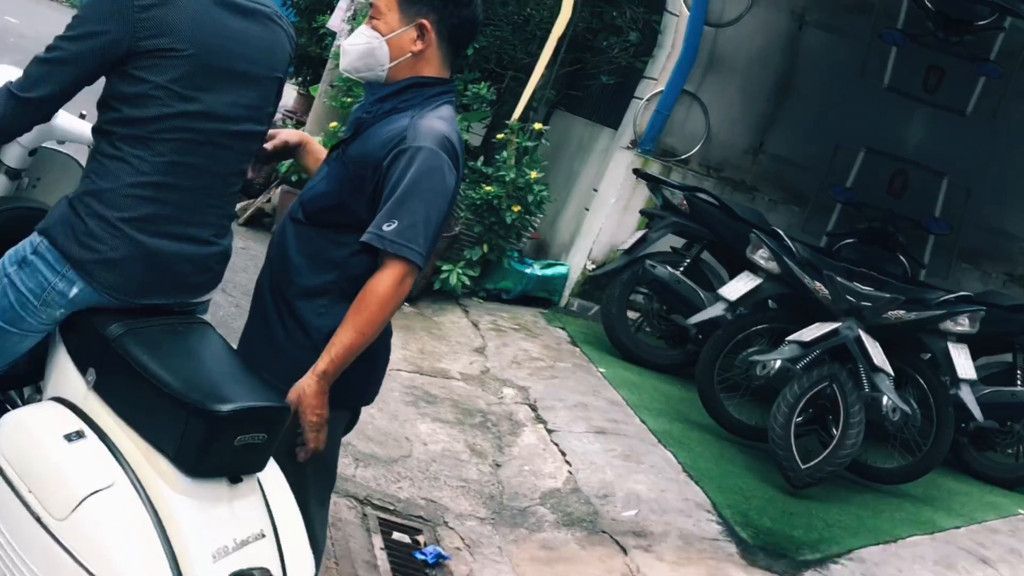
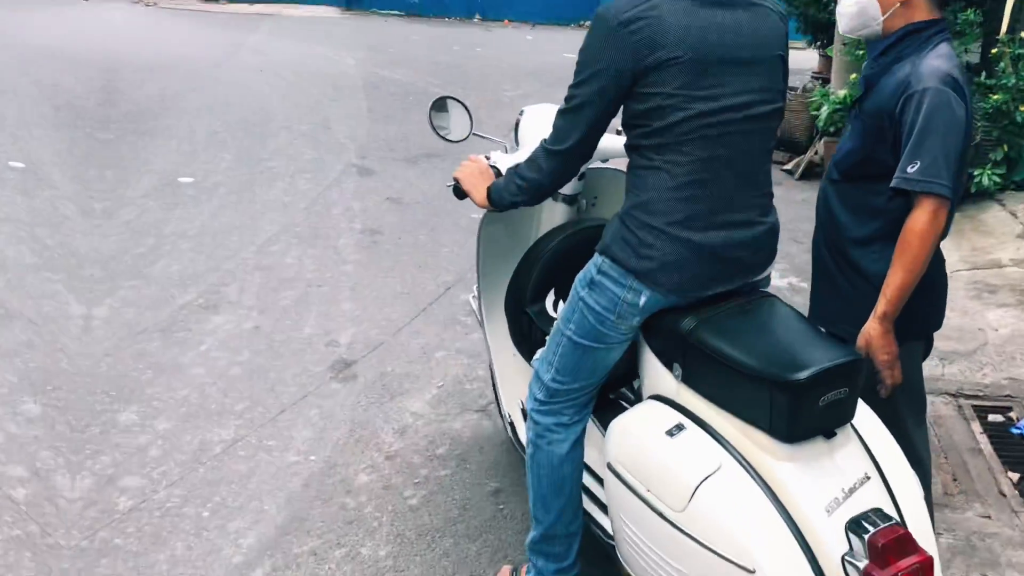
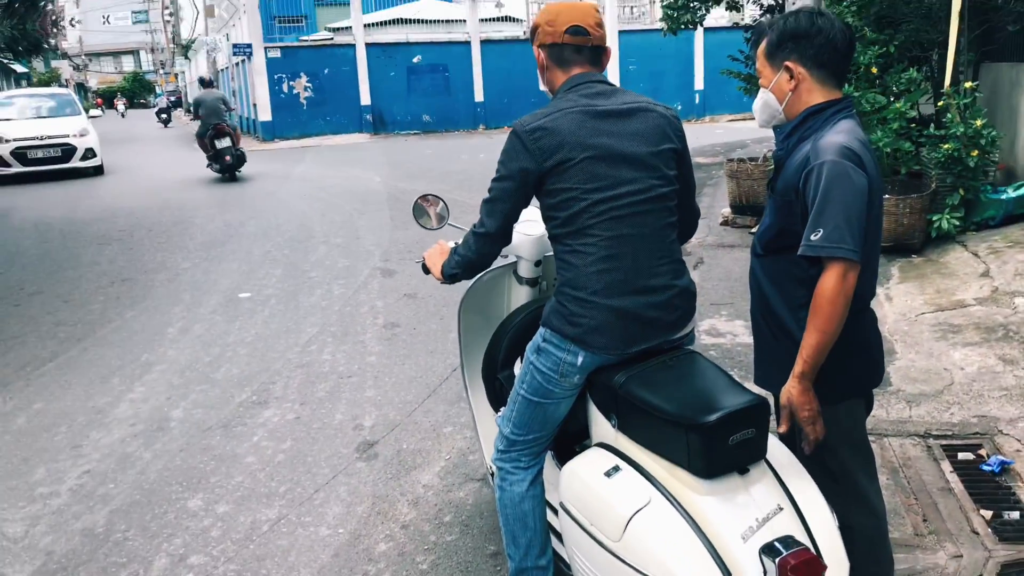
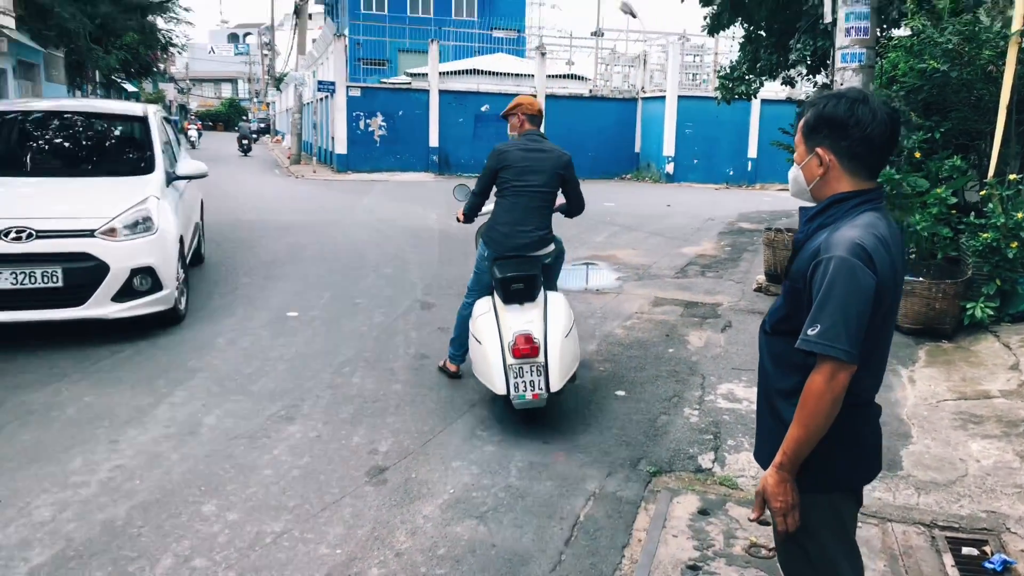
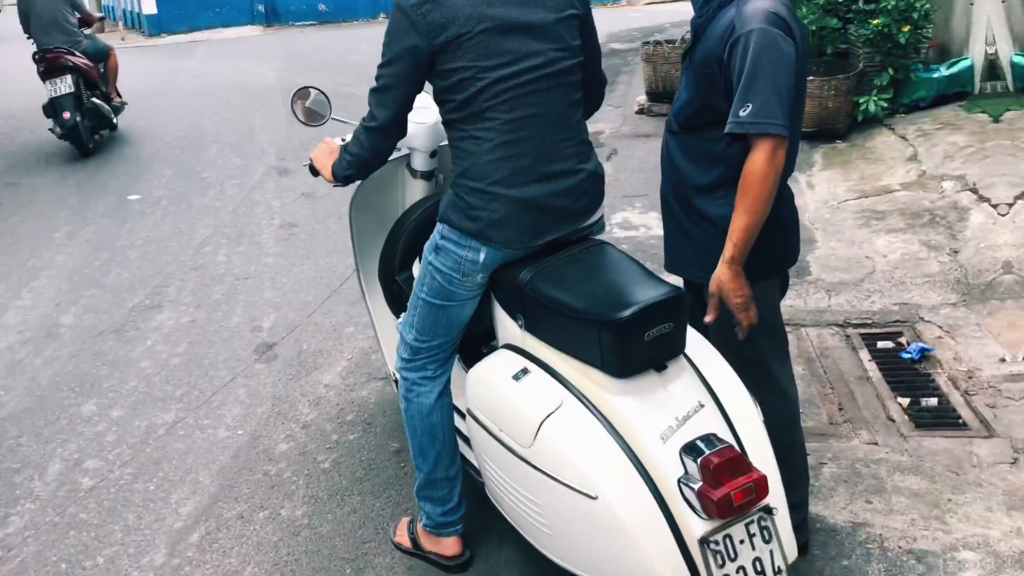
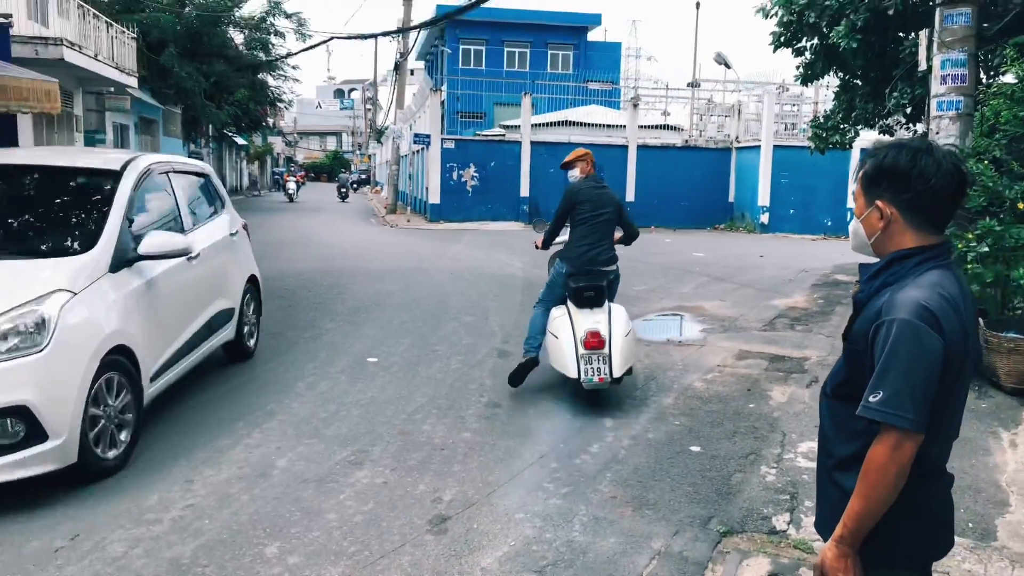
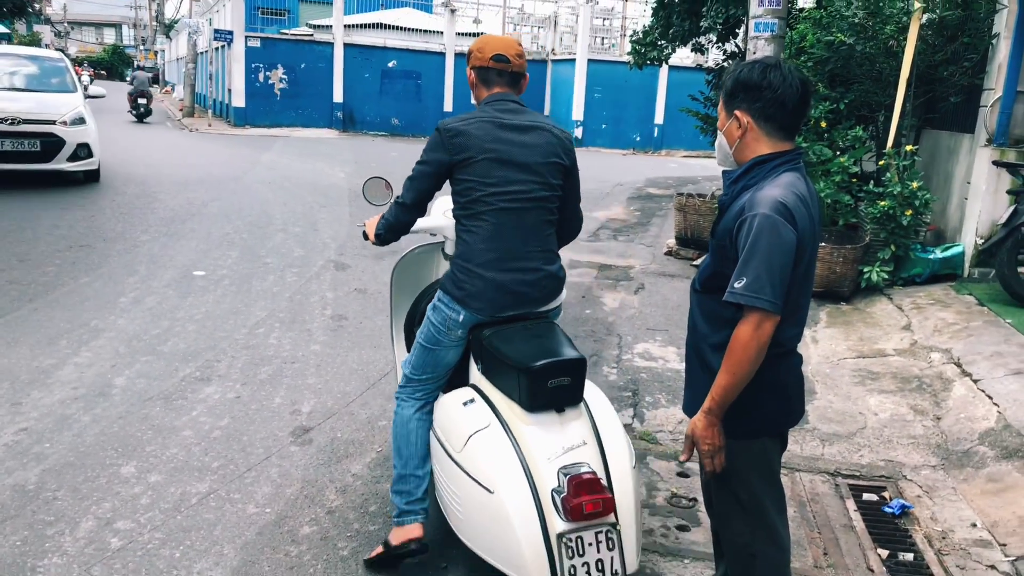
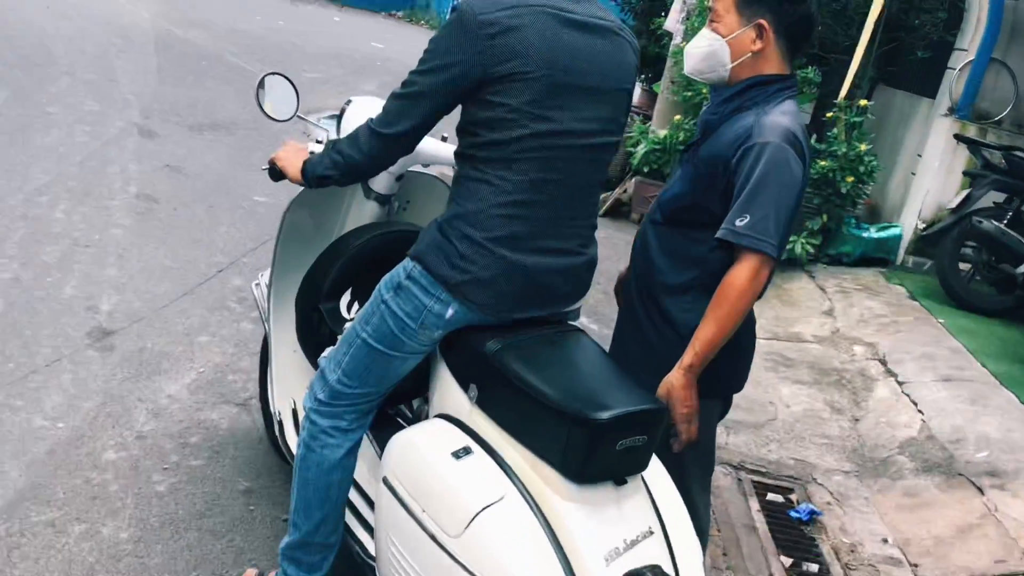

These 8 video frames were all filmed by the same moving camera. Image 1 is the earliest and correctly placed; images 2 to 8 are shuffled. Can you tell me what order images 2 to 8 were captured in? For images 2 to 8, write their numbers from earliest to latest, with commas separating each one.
8, 2, 5, 3, 7, 4, 6
